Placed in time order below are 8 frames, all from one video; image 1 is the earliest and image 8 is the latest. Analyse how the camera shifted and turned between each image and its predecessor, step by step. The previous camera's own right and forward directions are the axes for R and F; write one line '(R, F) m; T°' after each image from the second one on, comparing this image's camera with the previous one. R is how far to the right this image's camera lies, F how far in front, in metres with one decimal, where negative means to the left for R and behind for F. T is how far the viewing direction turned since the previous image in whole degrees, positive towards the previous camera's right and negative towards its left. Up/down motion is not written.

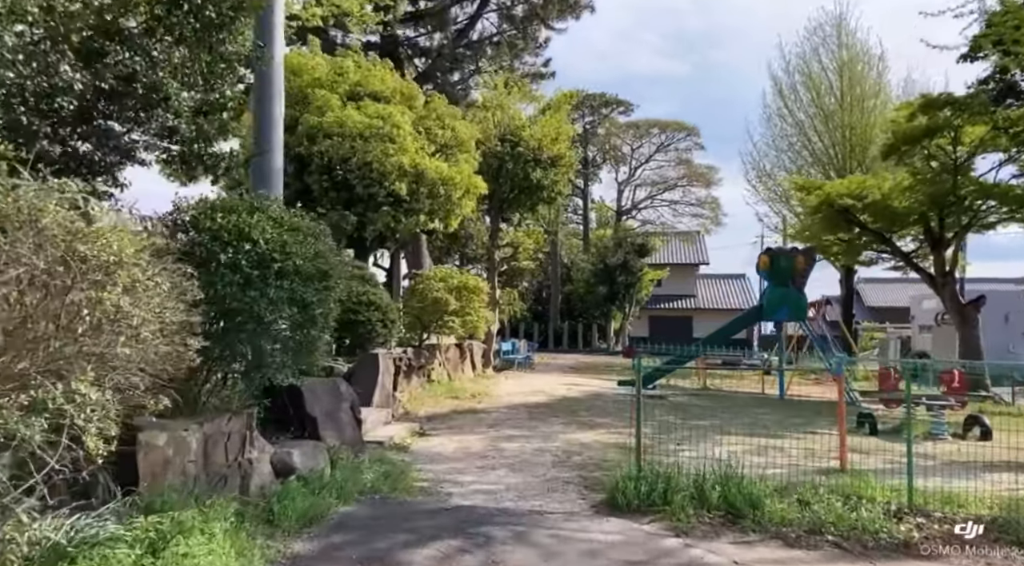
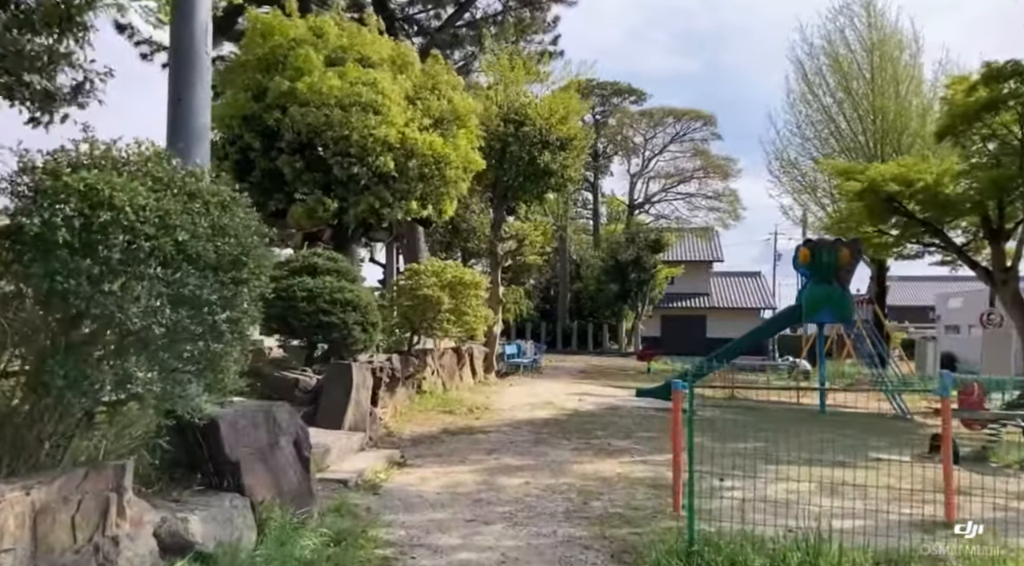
(+0.1, +1.8) m; -1°
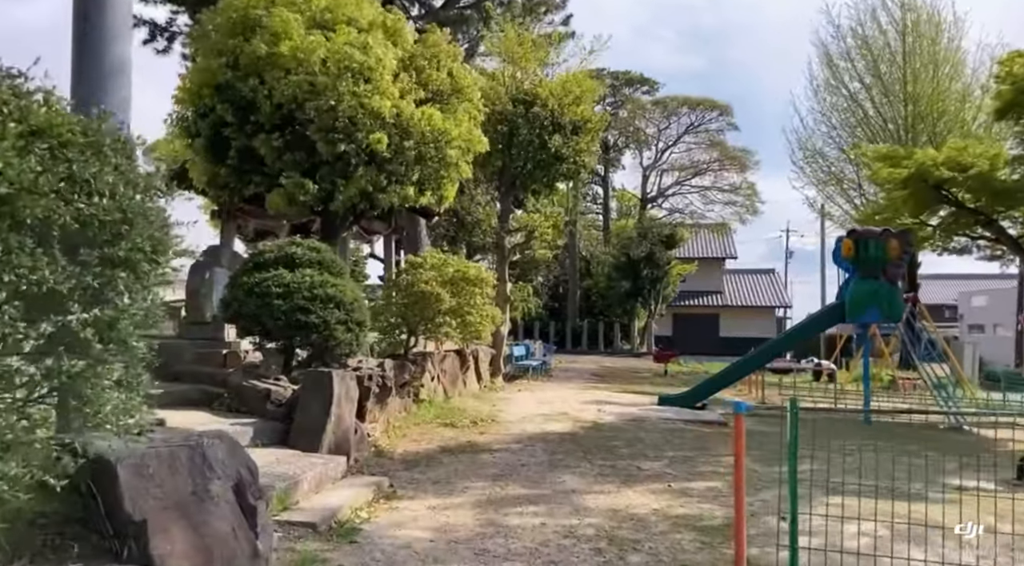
(0.0, +1.3) m; 0°
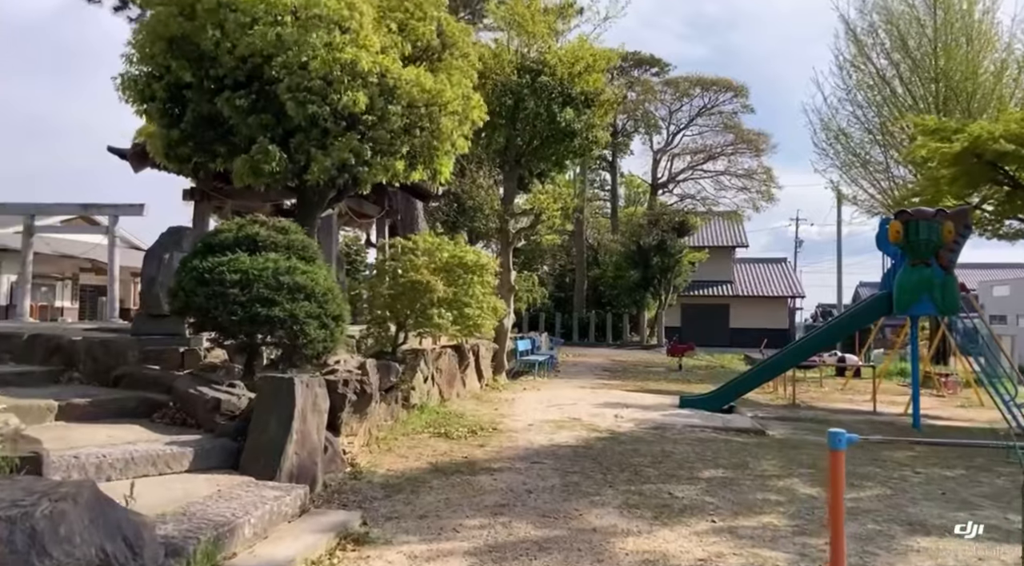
(0.0, +1.3) m; 0°
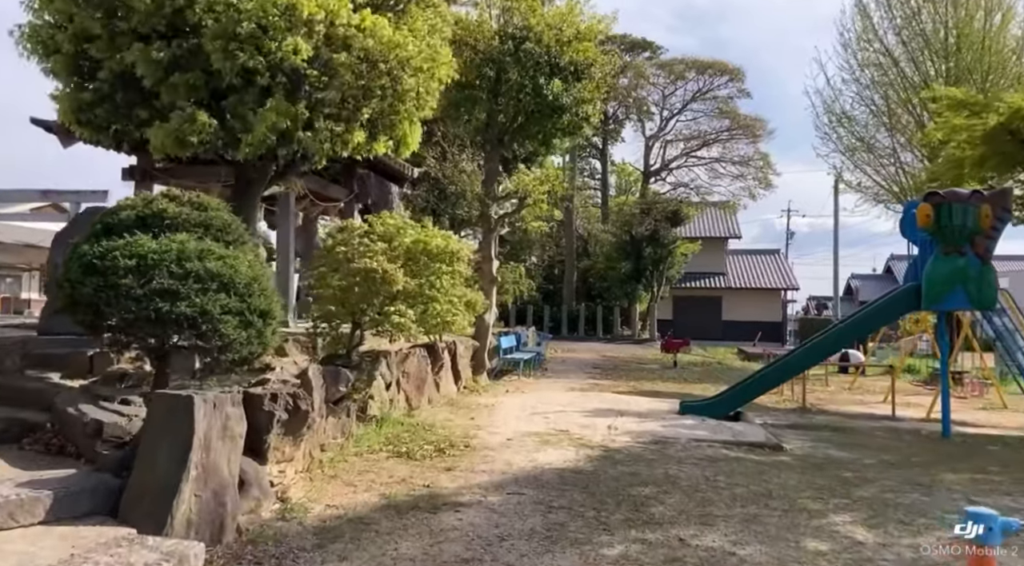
(+0.1, +1.3) m; +1°
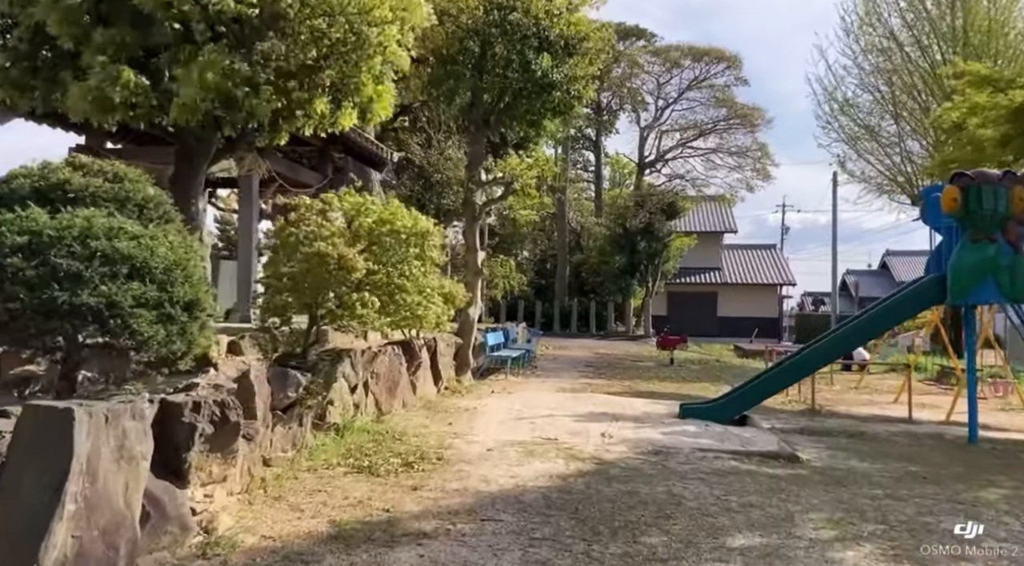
(+0.1, +0.9) m; 0°
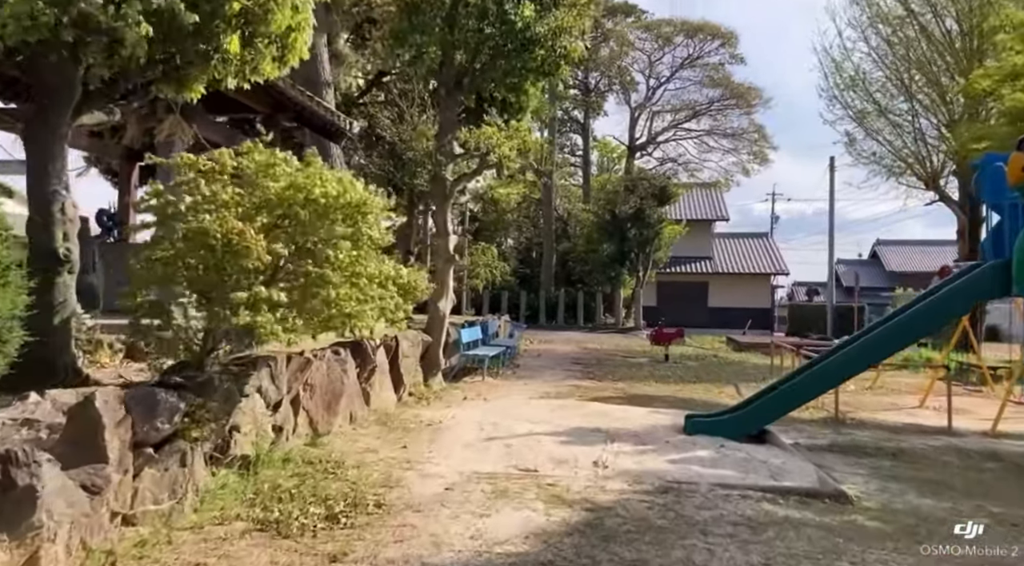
(+0.1, +1.6) m; +1°
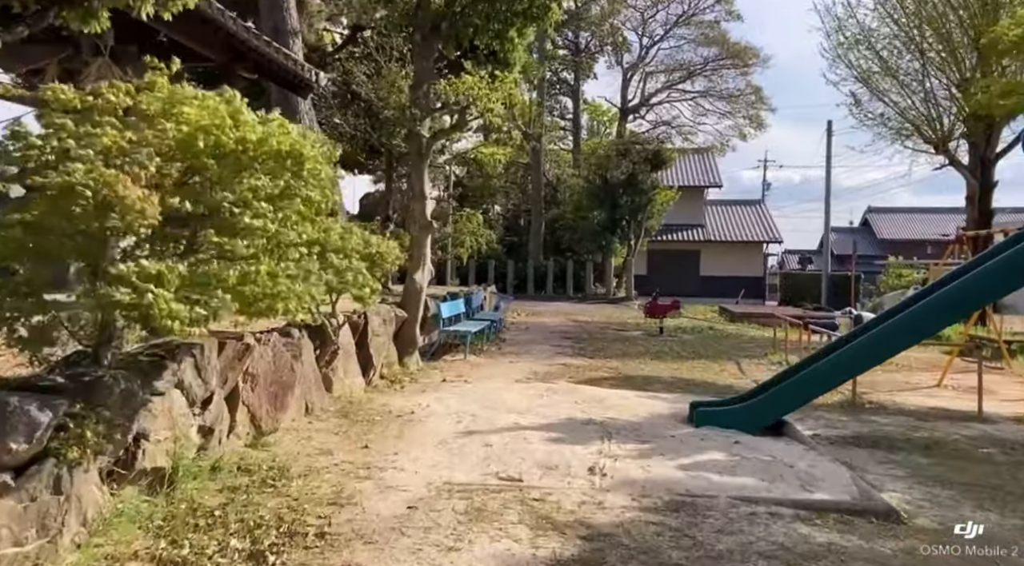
(+0.1, +1.0) m; +1°
